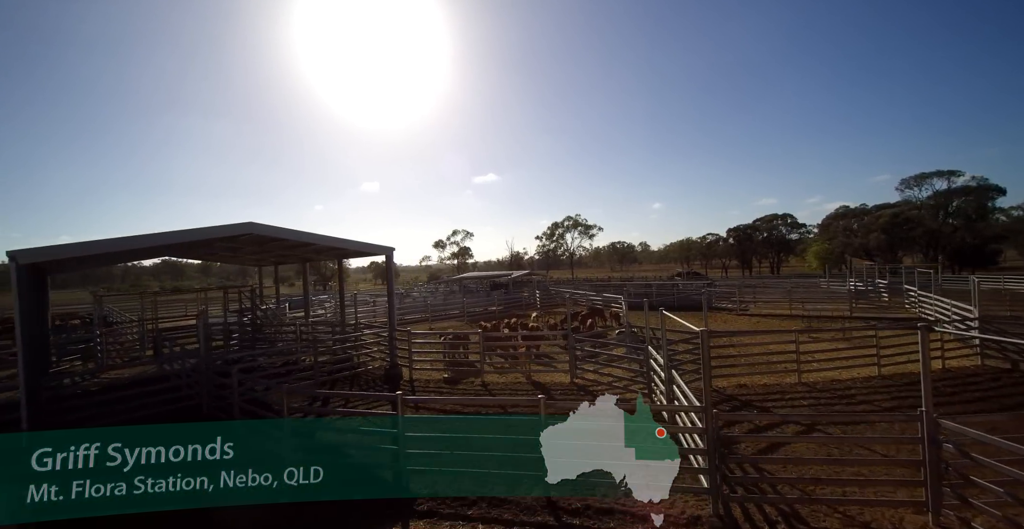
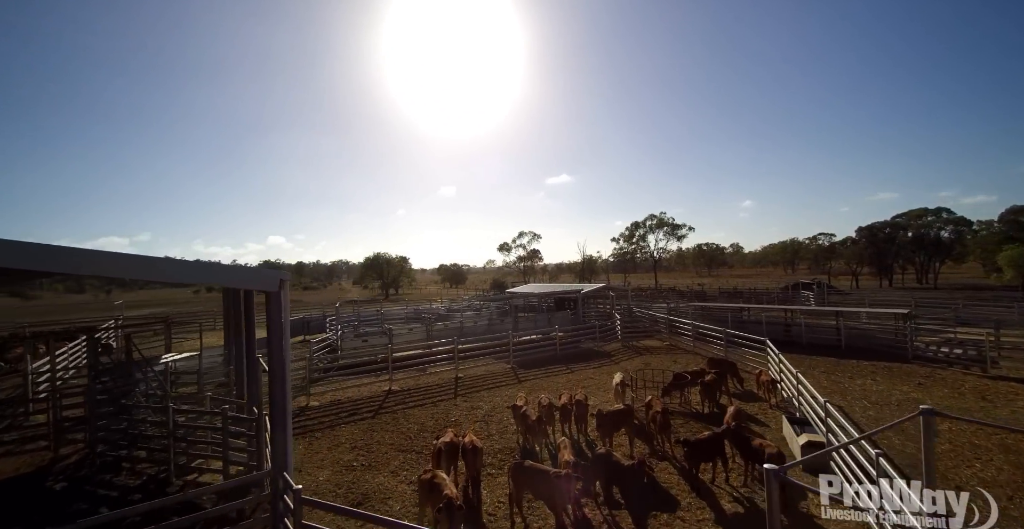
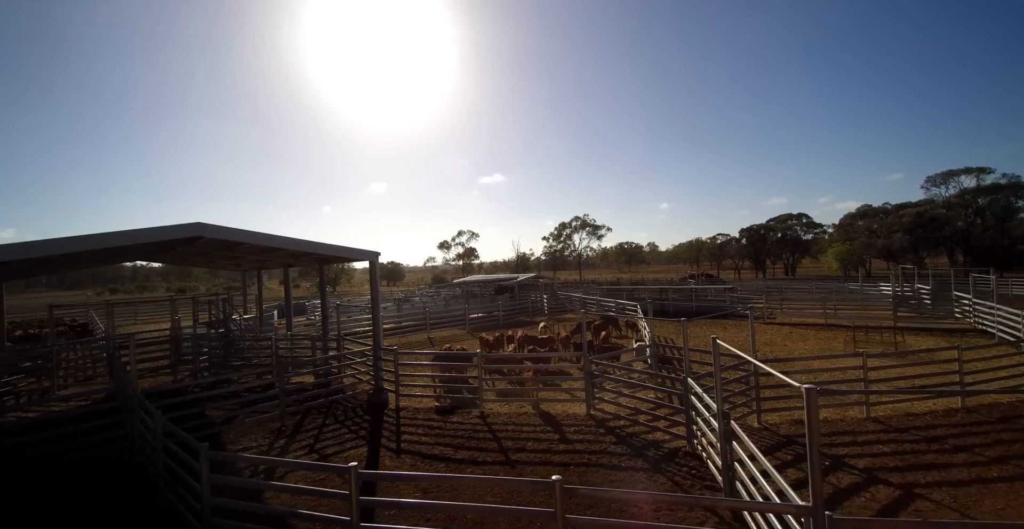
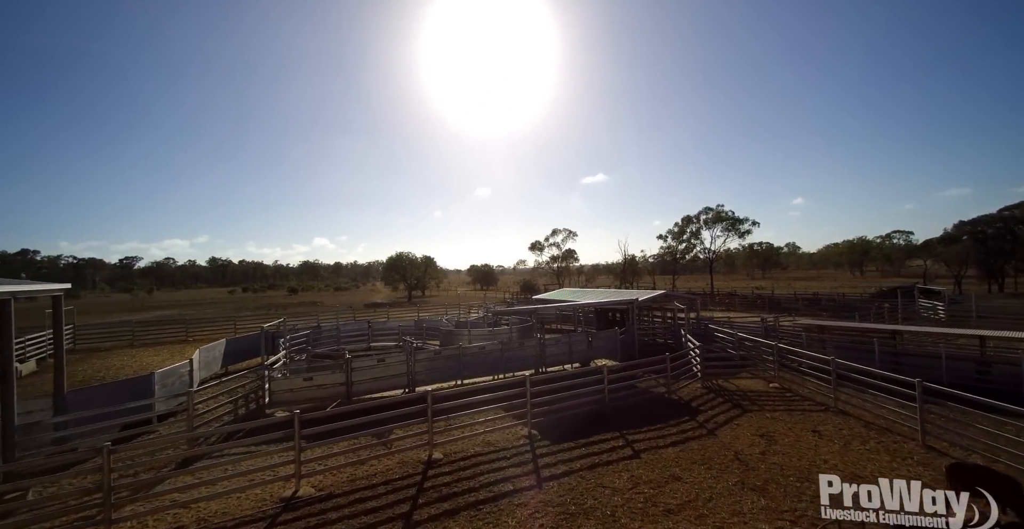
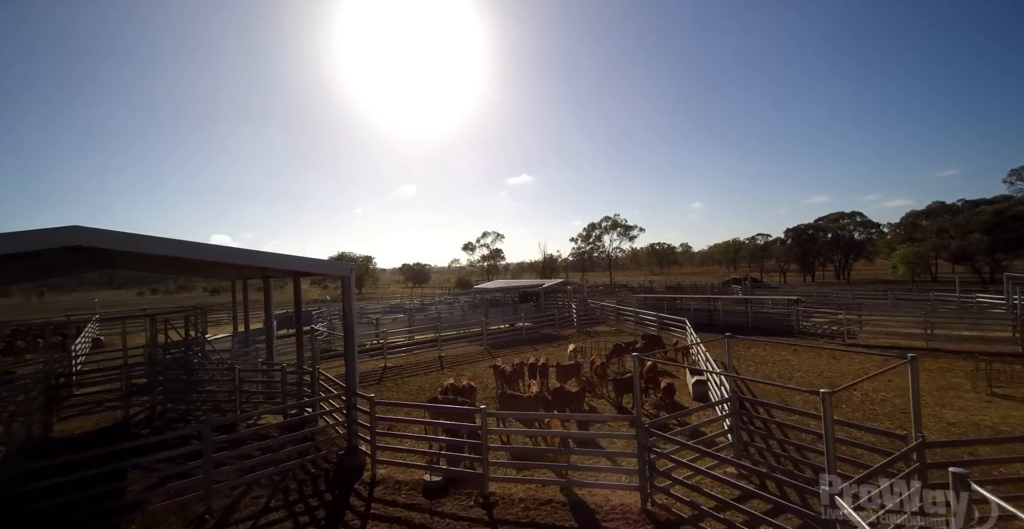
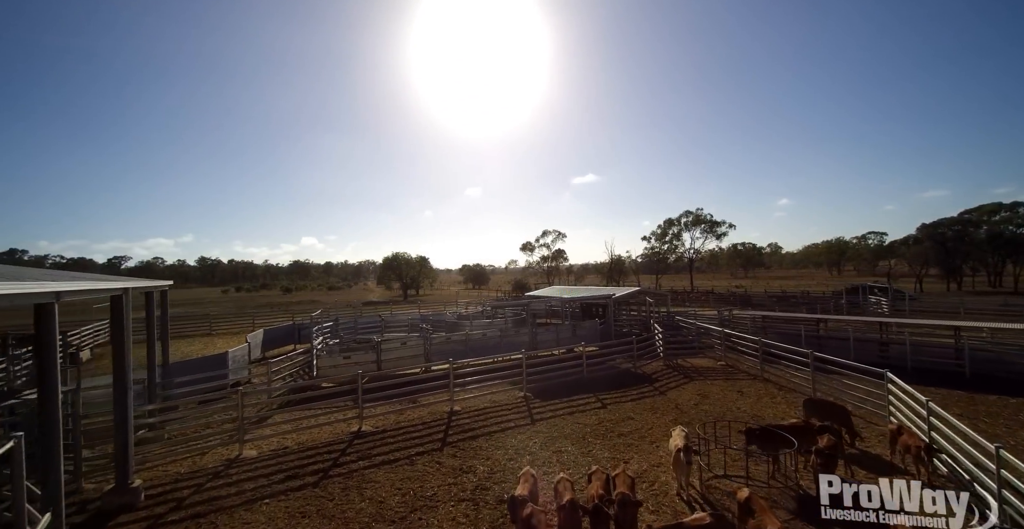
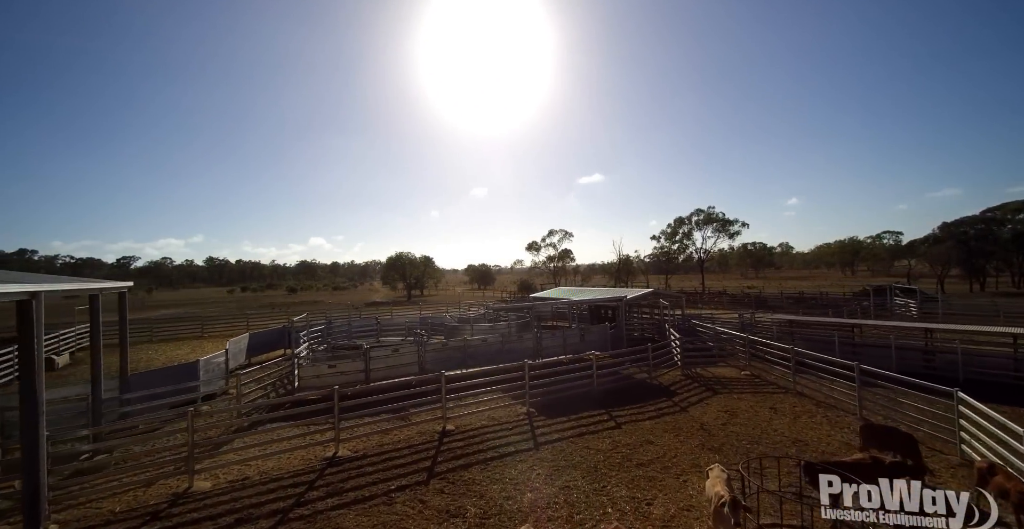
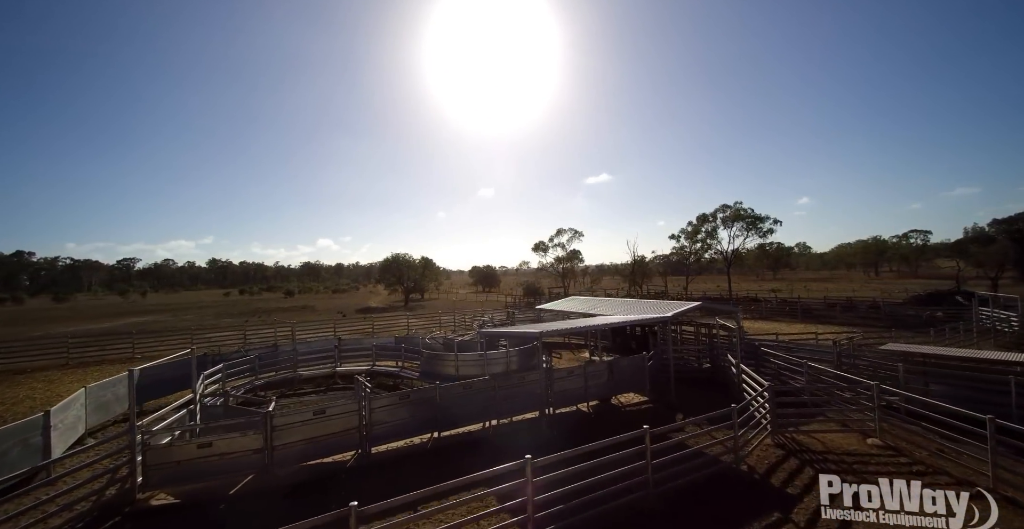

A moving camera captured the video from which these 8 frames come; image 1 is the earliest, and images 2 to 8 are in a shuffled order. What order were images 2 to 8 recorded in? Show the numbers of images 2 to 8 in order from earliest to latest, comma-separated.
3, 5, 2, 6, 7, 4, 8
